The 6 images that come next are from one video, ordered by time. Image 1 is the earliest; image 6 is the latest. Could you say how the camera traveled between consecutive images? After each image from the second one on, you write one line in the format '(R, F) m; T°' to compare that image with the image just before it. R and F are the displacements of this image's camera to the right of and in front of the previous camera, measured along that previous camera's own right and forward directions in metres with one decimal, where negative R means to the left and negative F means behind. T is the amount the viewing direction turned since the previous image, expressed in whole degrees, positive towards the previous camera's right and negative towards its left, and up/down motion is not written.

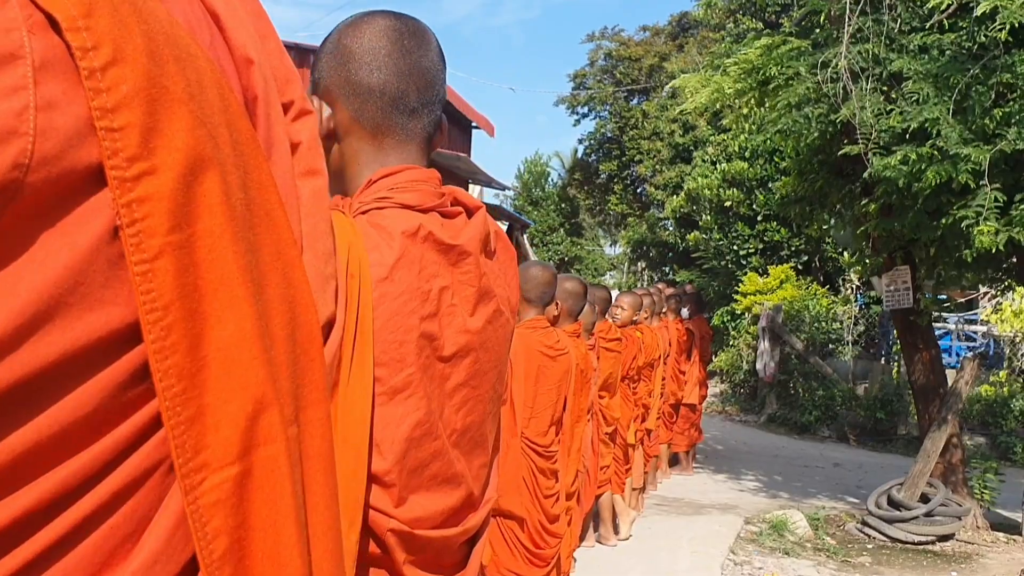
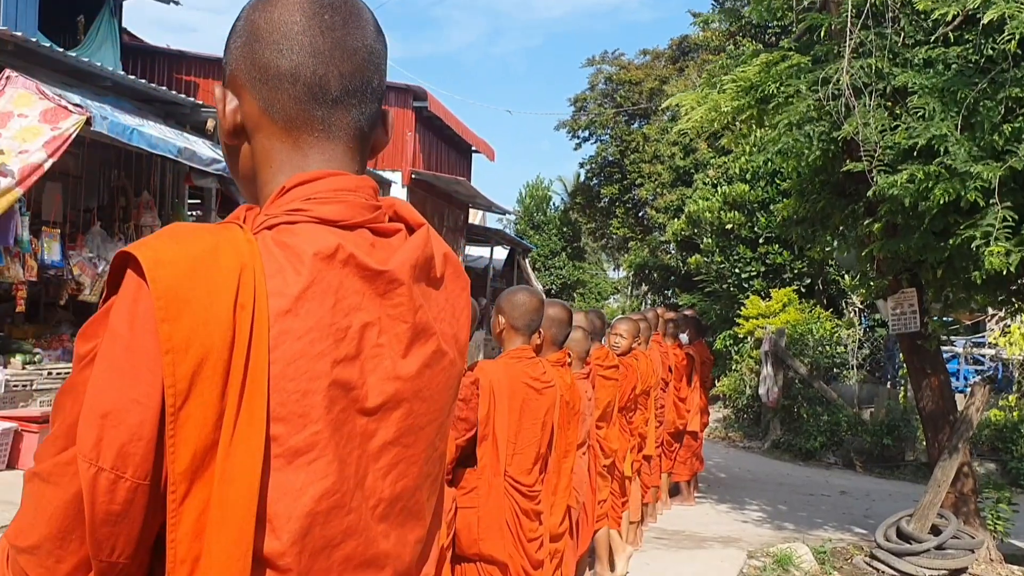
(+0.1, +0.2) m; 0°
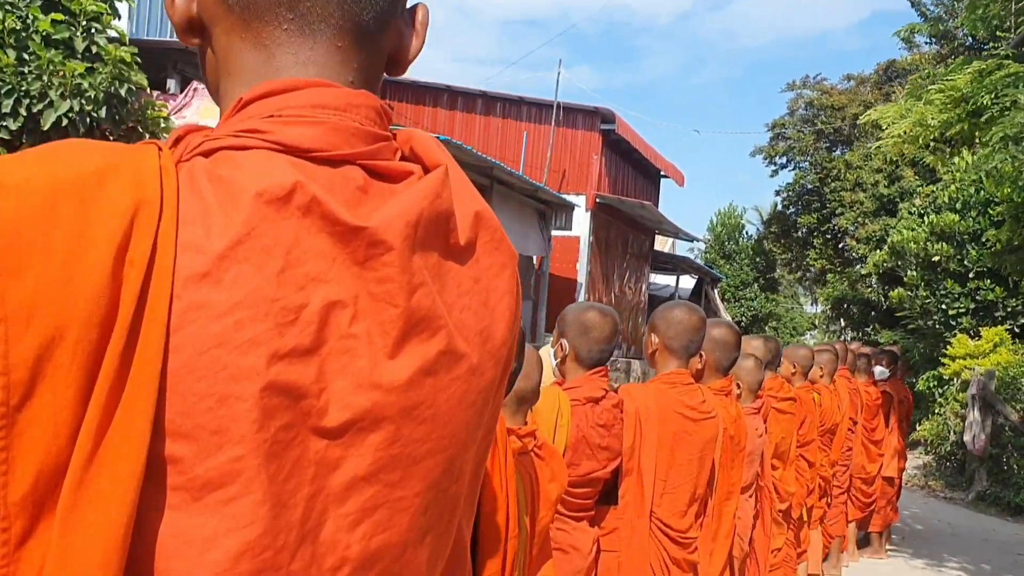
(+0.1, +0.3) m; -10°
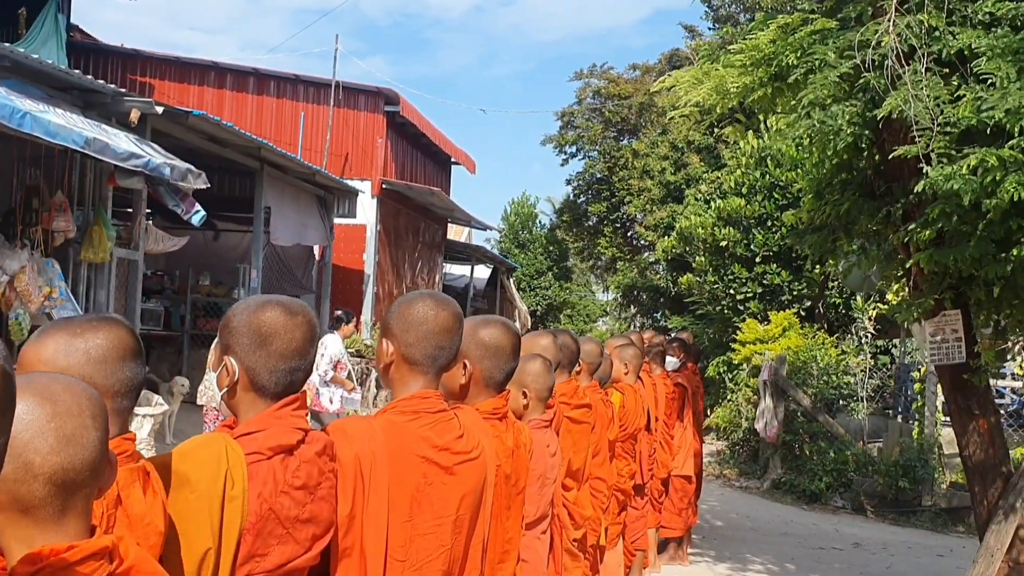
(+0.2, +0.9) m; +10°
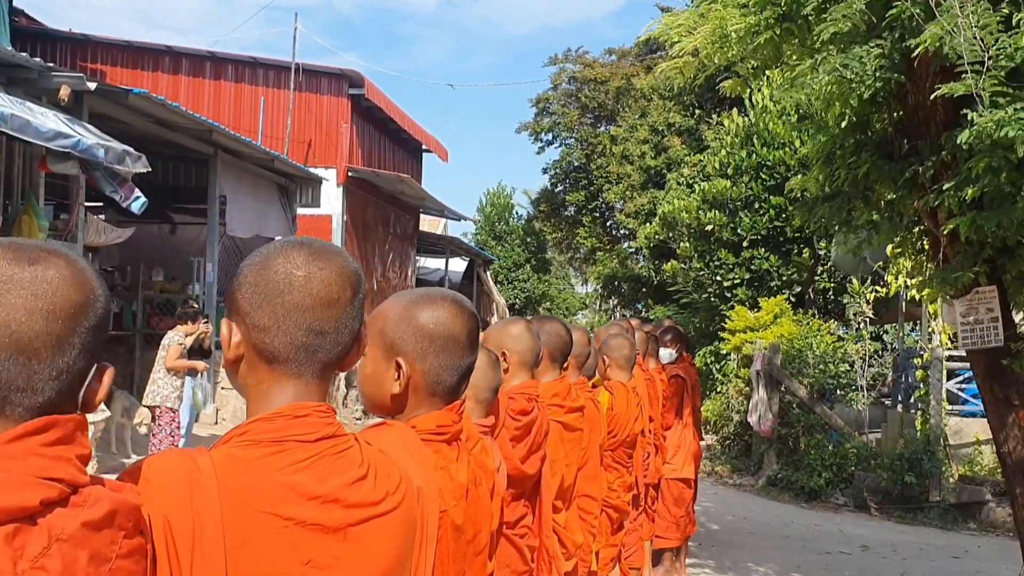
(0.0, +0.8) m; +1°
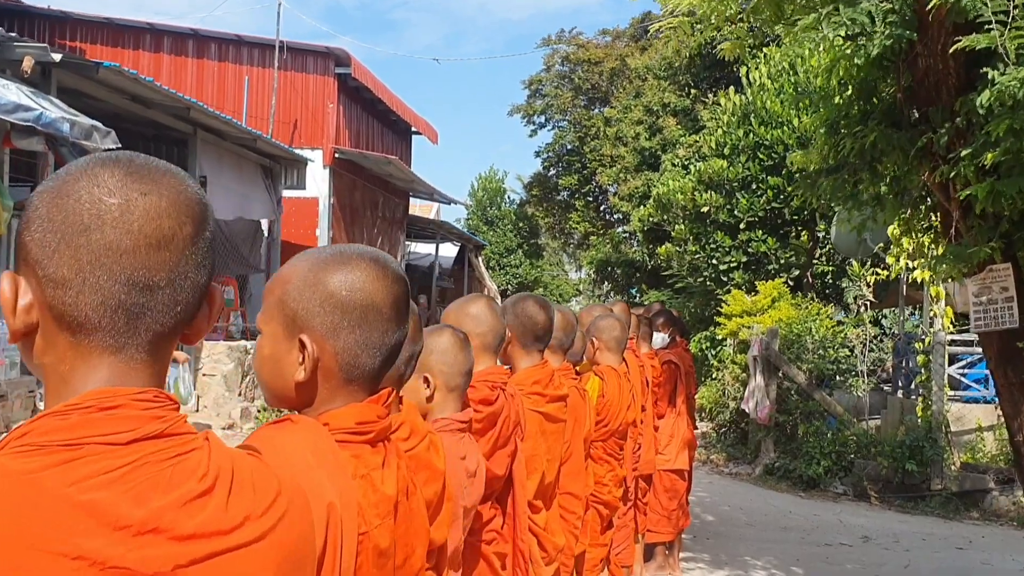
(+0.1, +0.3) m; 0°
